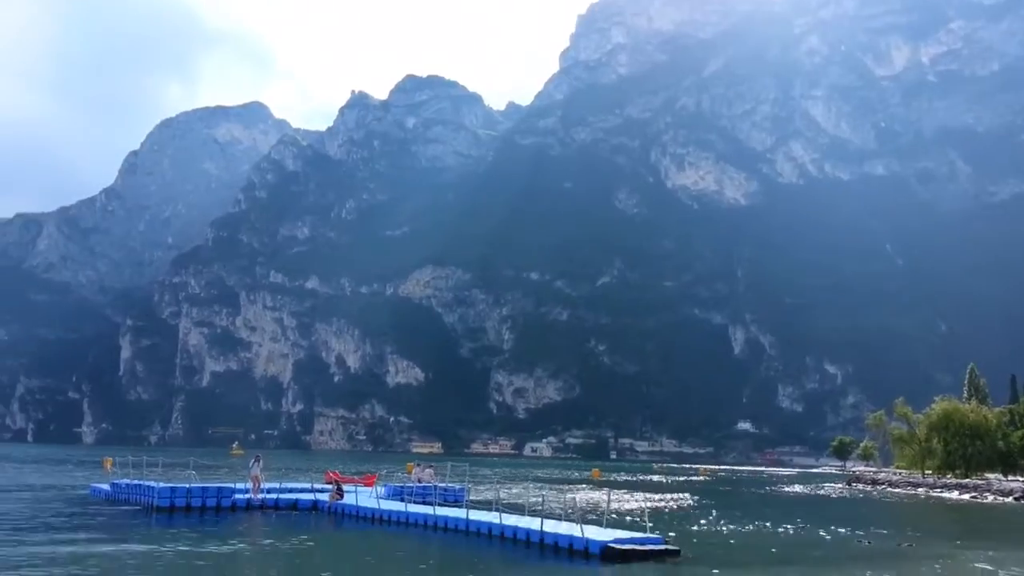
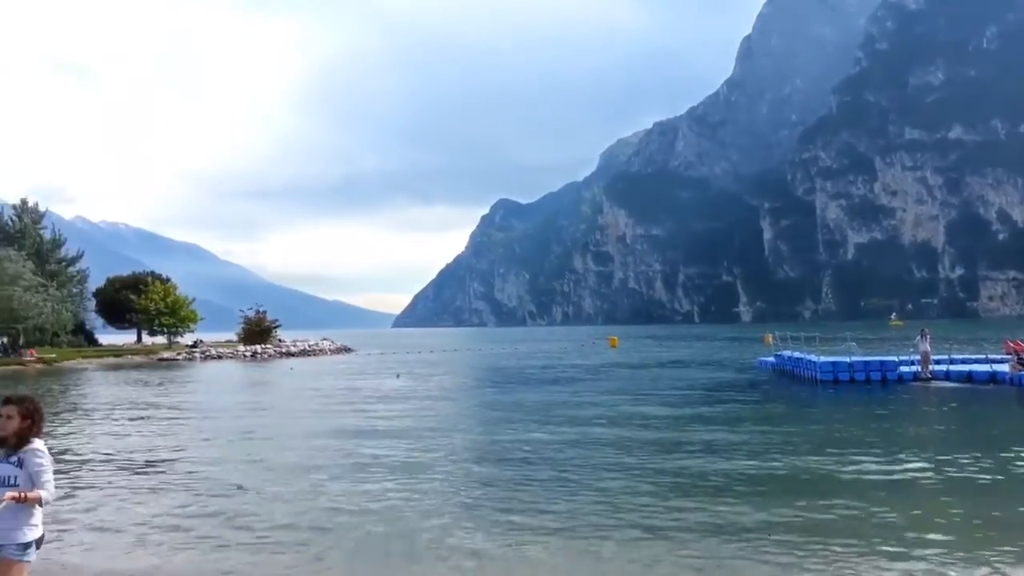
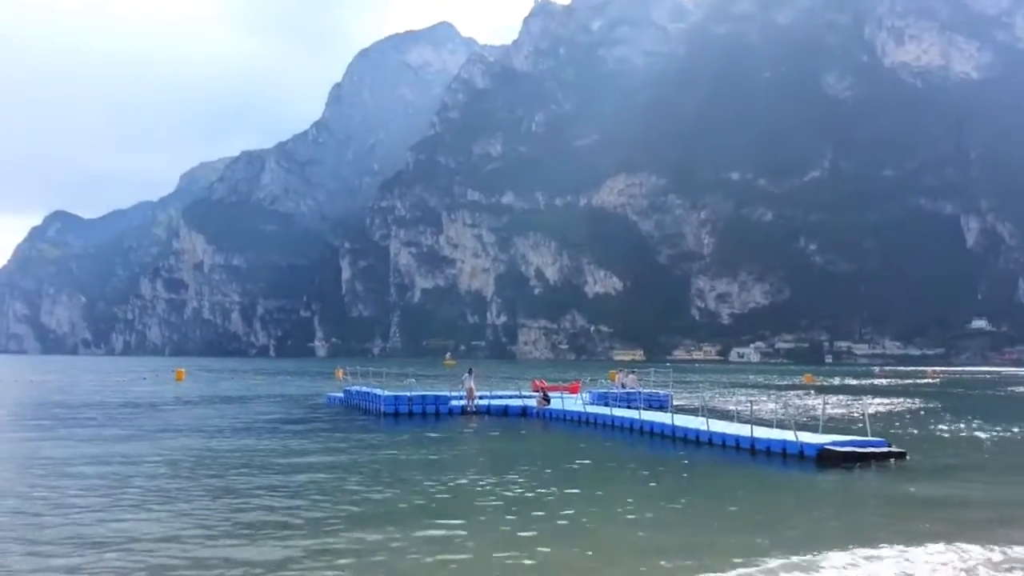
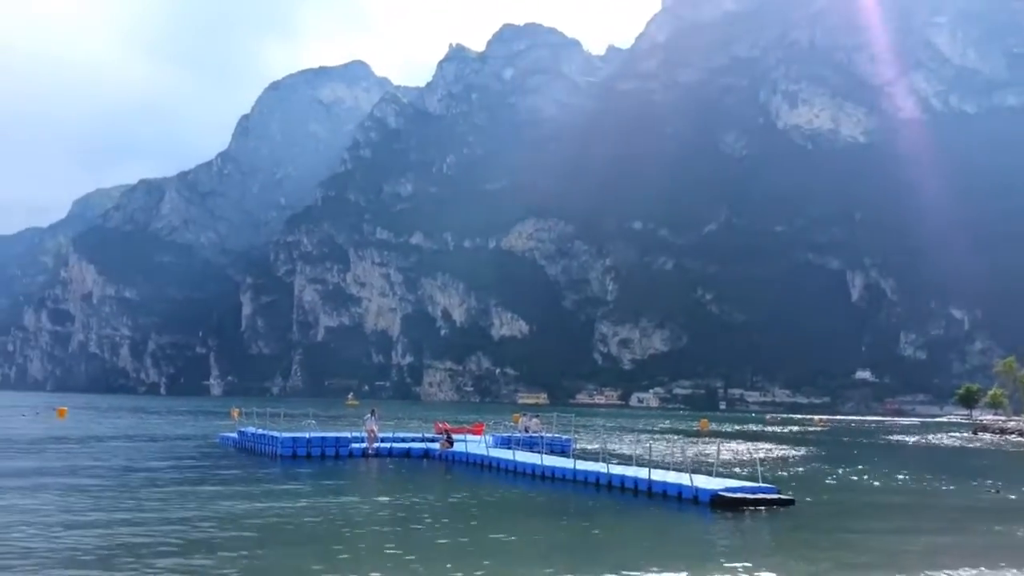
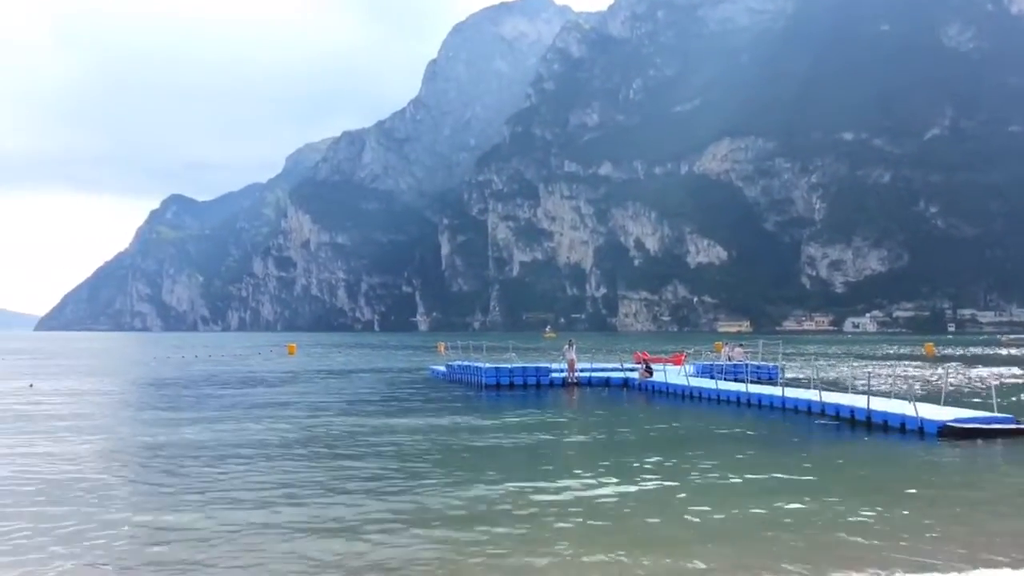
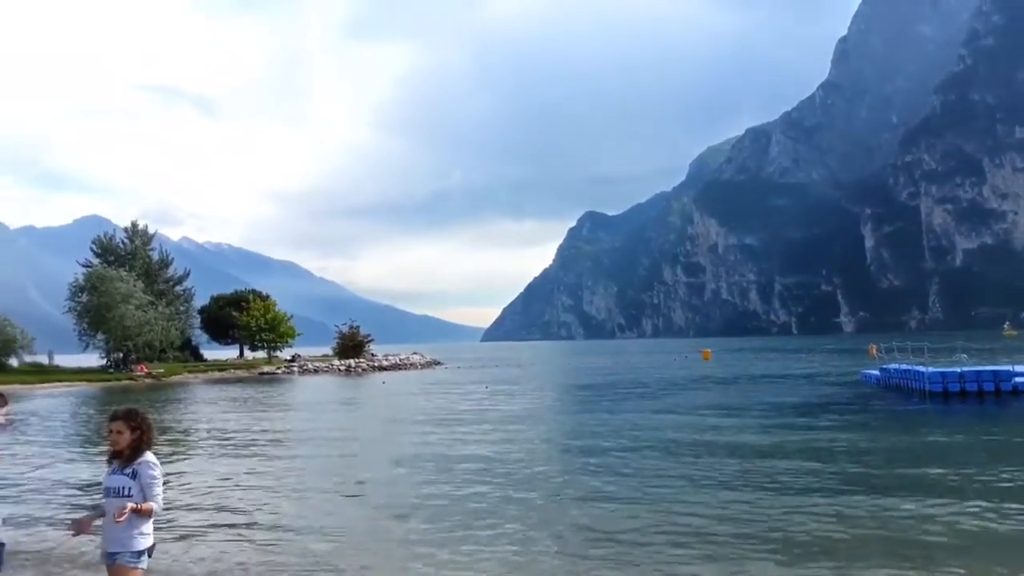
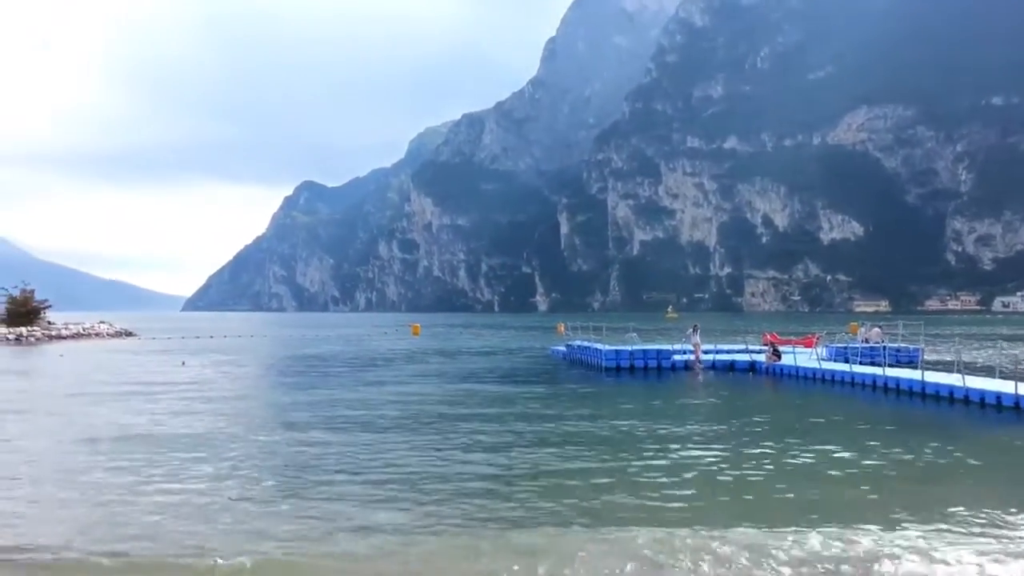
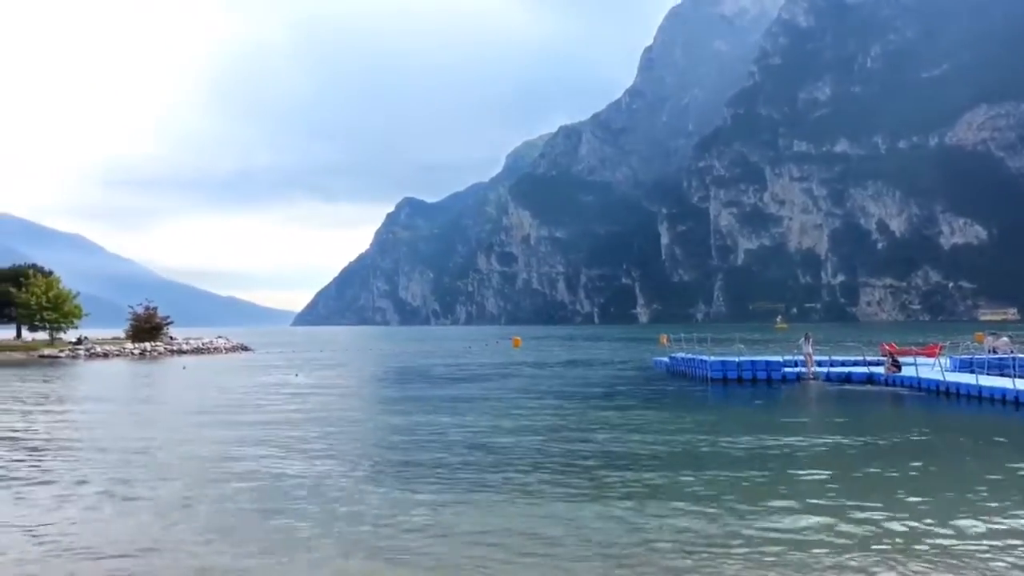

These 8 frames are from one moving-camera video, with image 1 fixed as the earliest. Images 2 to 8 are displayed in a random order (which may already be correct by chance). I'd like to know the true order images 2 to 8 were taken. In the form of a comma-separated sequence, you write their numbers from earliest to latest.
4, 3, 5, 7, 8, 2, 6
